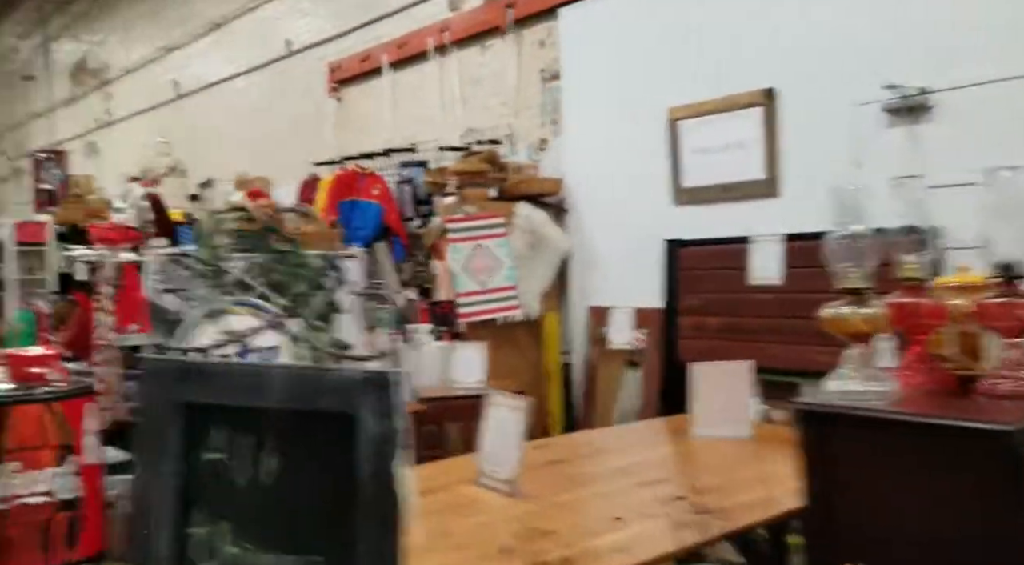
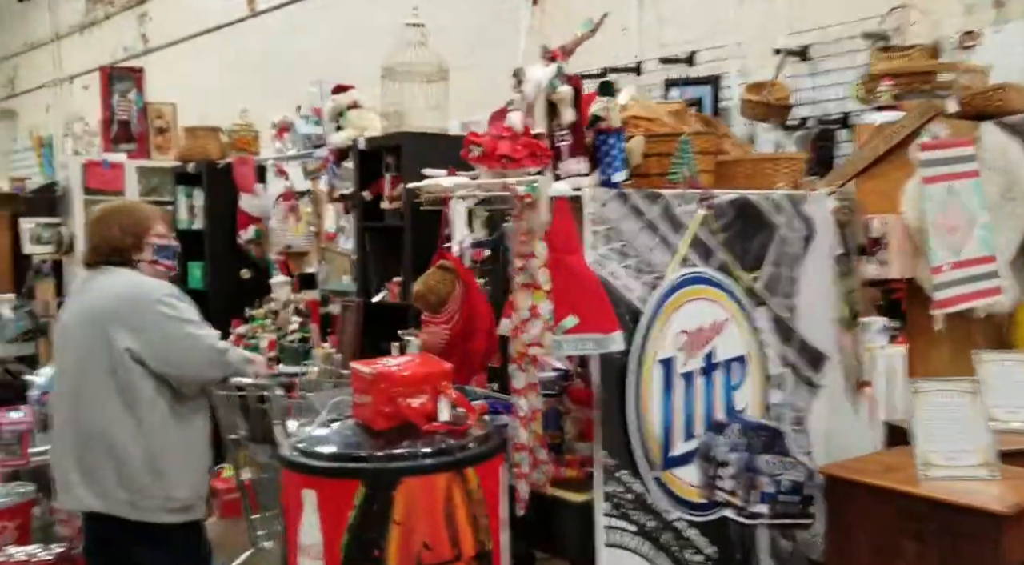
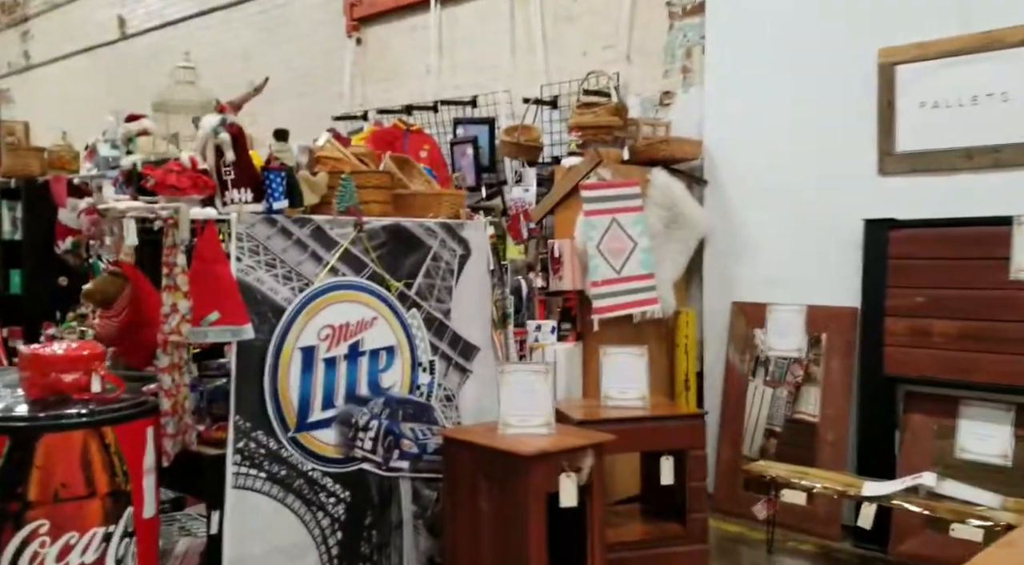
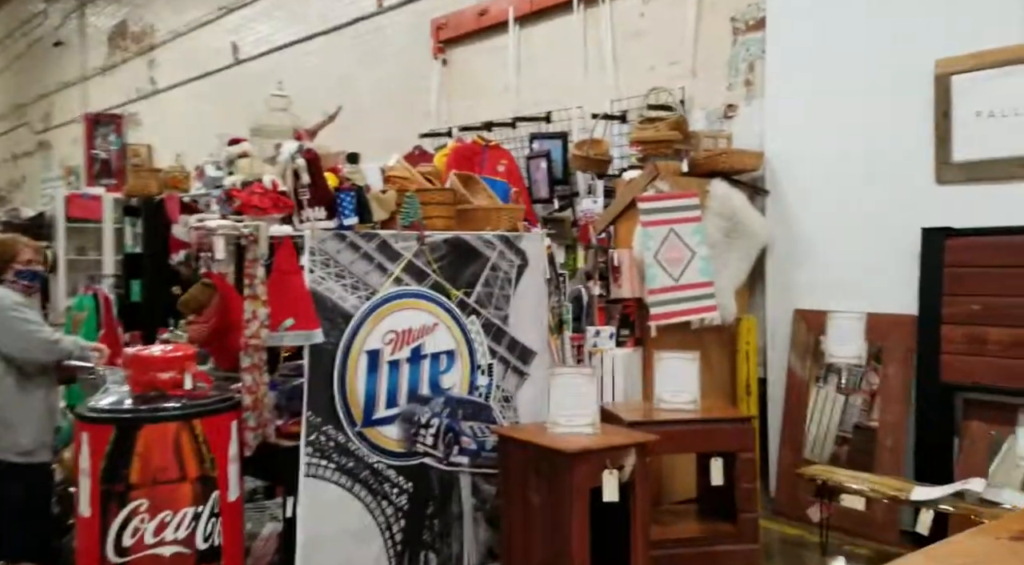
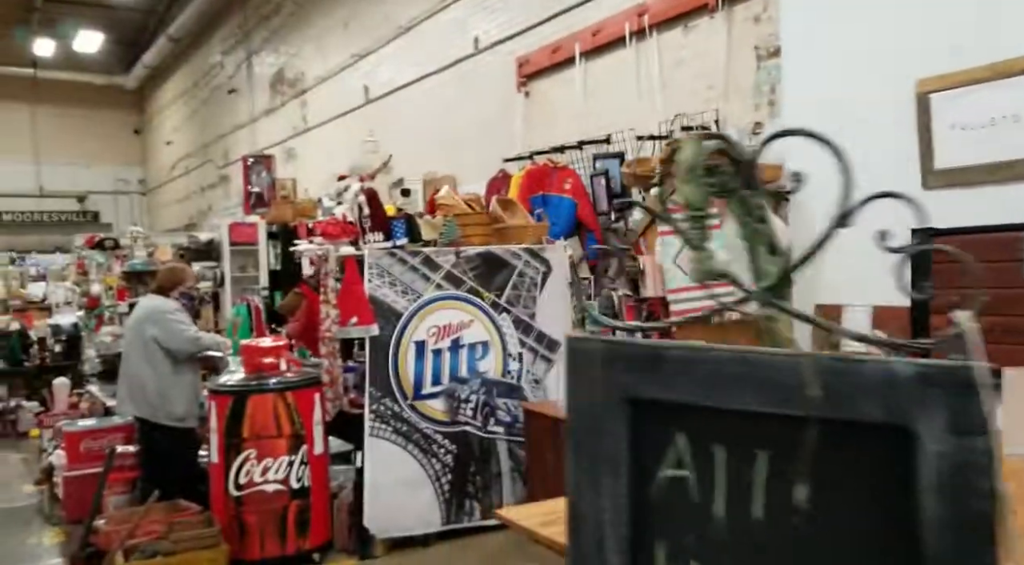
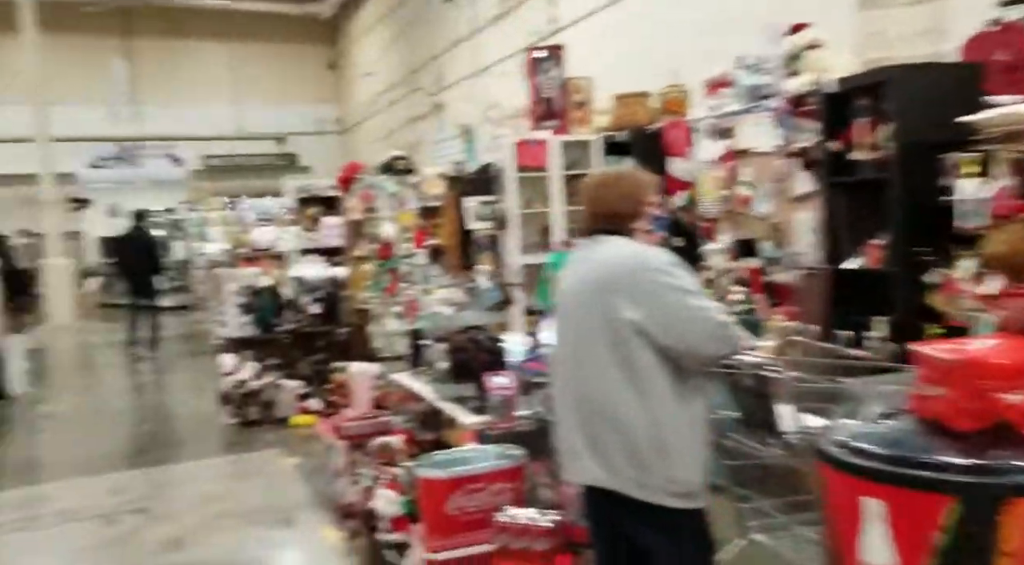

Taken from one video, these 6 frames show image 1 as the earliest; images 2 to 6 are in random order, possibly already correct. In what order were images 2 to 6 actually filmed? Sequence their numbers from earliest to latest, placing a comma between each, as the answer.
5, 4, 3, 2, 6
